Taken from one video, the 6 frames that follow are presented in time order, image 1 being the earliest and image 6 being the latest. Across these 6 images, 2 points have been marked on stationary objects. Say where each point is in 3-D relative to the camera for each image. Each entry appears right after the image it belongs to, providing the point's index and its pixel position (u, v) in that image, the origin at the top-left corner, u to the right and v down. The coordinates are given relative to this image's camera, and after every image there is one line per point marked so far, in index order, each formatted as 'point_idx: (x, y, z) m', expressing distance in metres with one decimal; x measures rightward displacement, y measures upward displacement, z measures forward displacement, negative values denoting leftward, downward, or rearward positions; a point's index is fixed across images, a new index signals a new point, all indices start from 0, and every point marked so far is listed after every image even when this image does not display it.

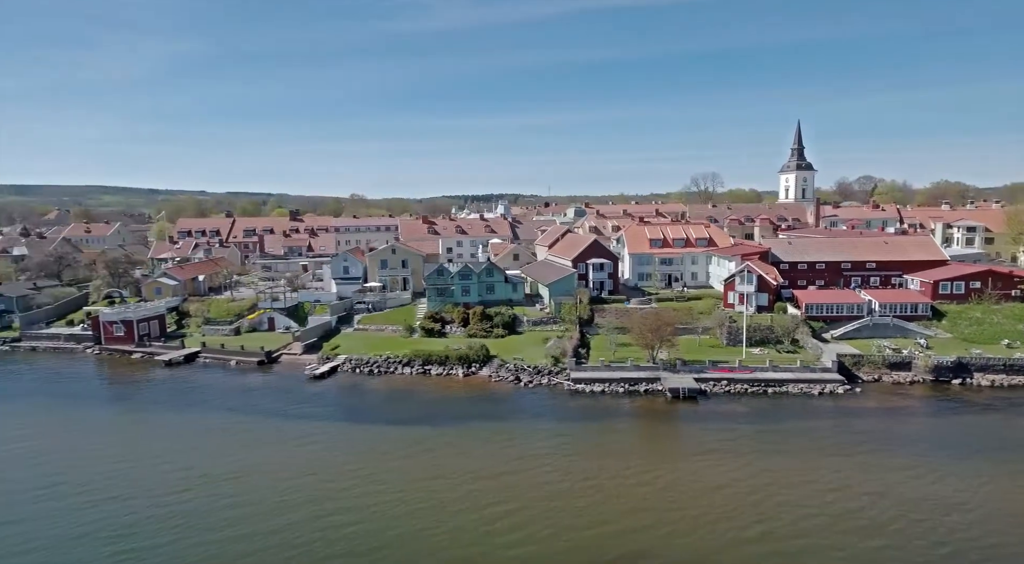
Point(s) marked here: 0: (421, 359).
0: (-2.4, -2.1, +17.9) m
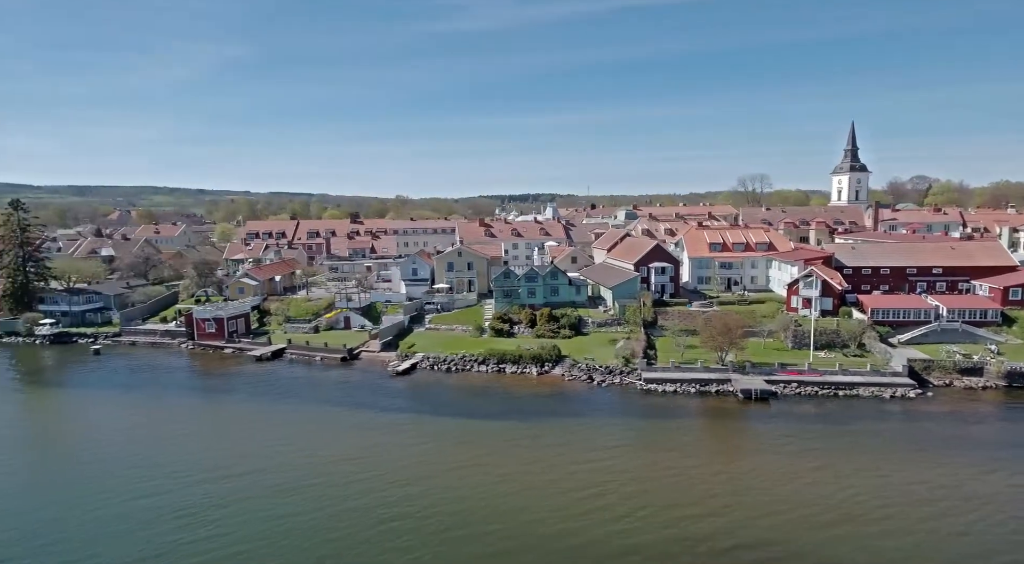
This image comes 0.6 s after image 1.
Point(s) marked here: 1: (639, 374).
0: (-0.4, -2.1, +18.9) m
1: (+3.3, -2.3, +17.1) m
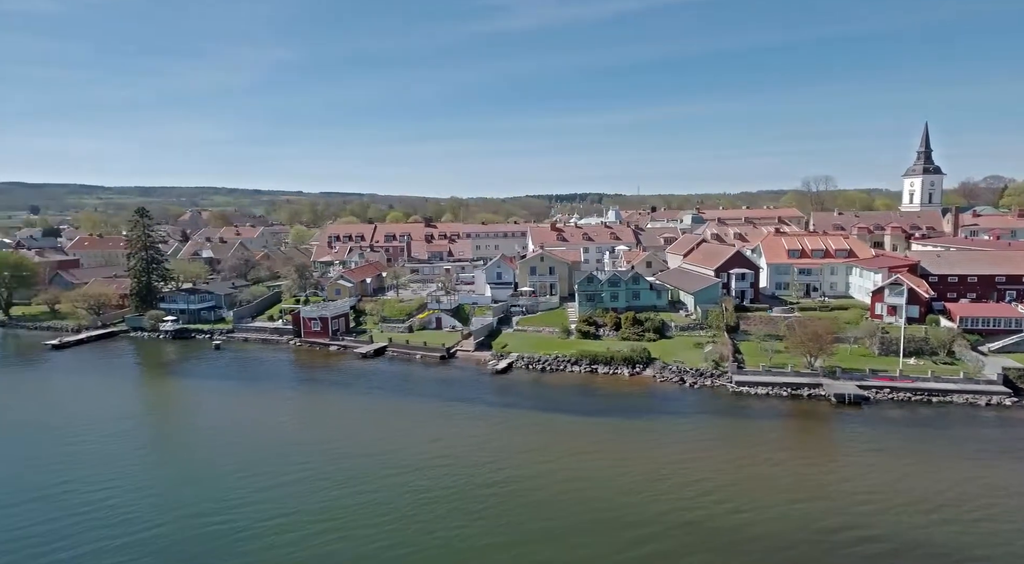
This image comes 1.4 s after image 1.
0: (+2.3, -2.3, +20.0) m
1: (+5.8, -2.5, +17.9) m
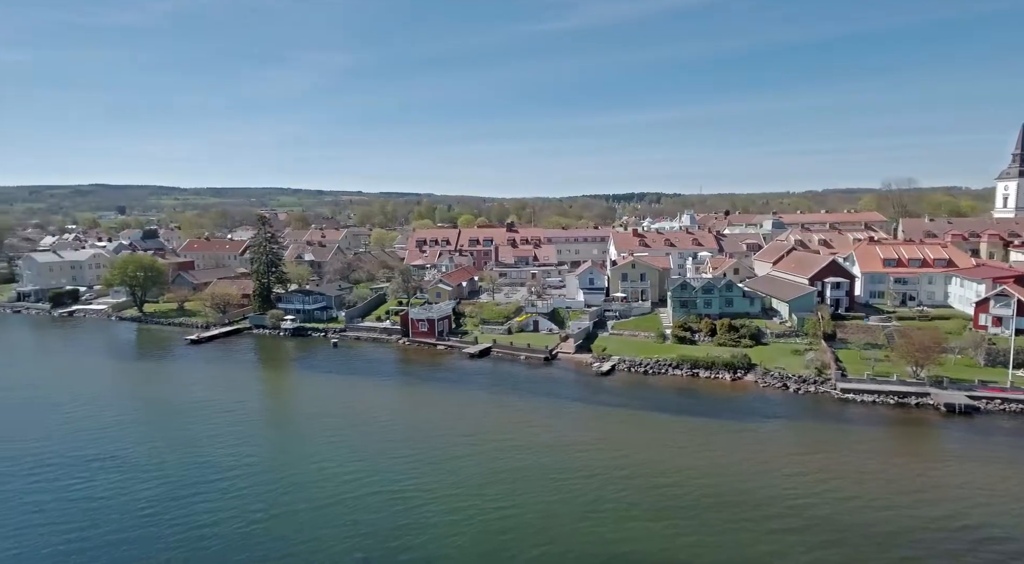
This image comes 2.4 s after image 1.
0: (+5.5, -2.5, +20.9) m
1: (+8.9, -2.8, +18.5) m
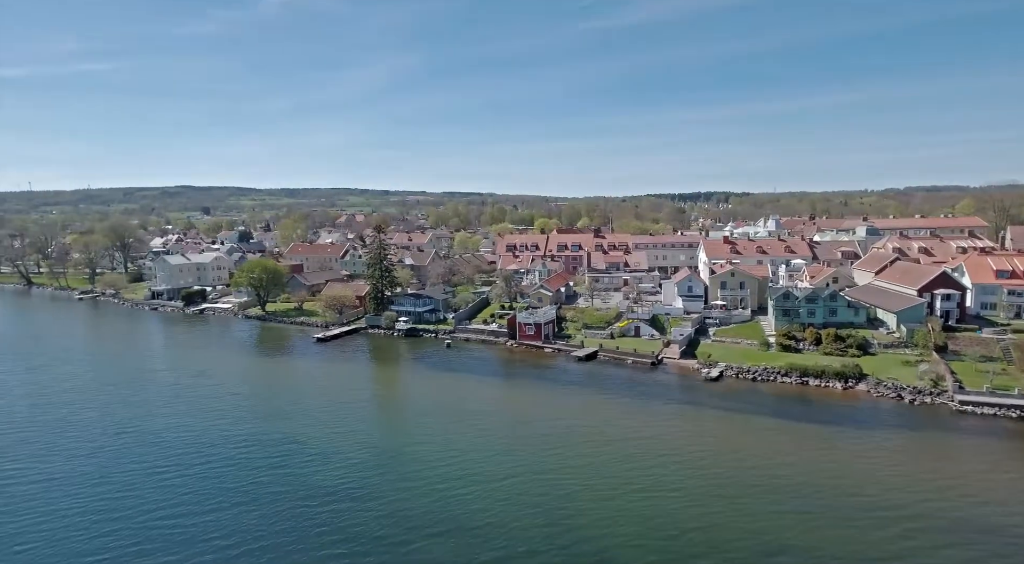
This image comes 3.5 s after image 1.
0: (+9.1, -2.9, +21.4) m
1: (+12.2, -3.2, +18.7) m
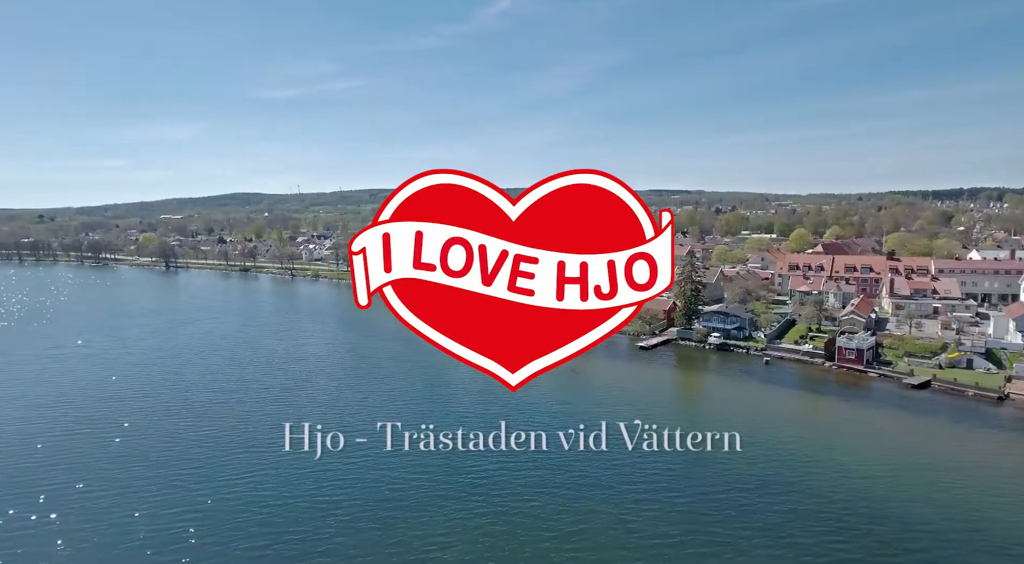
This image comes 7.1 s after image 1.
0: (+20.4, -4.2, +20.2) m
1: (+22.4, -4.6, +16.6) m
